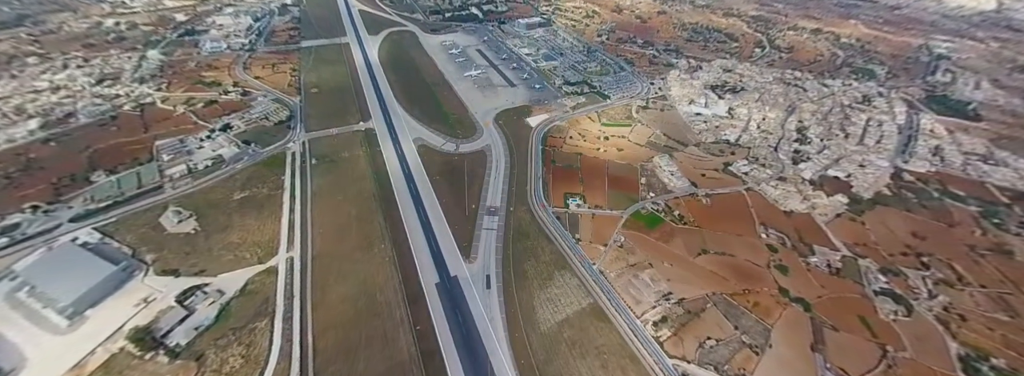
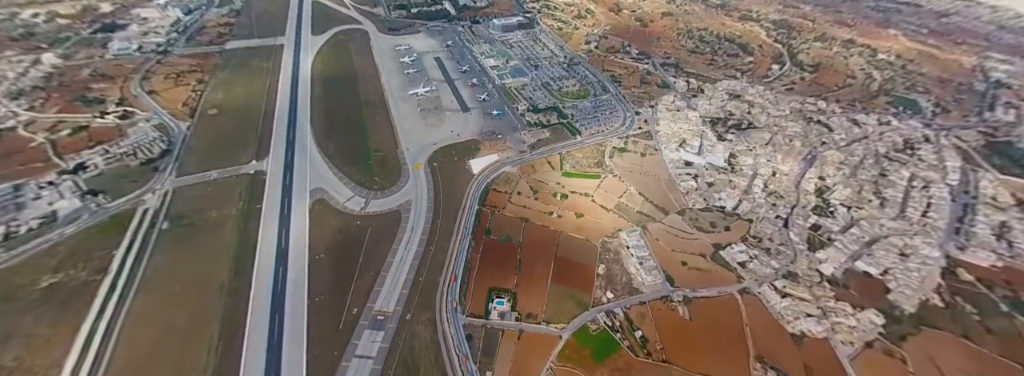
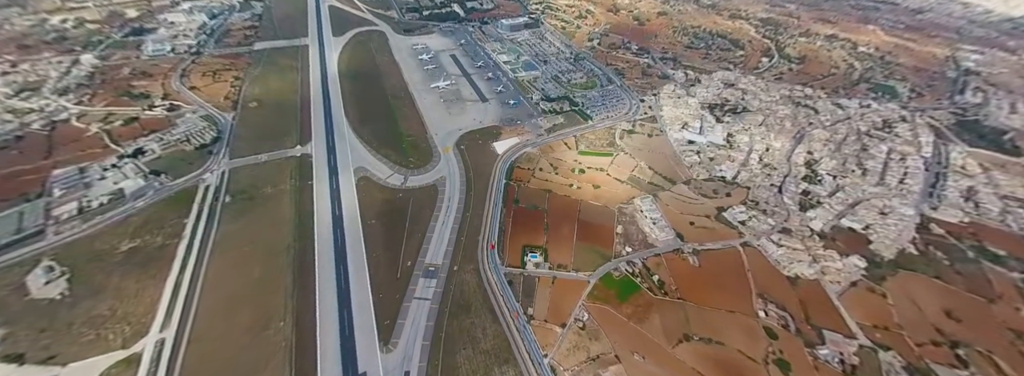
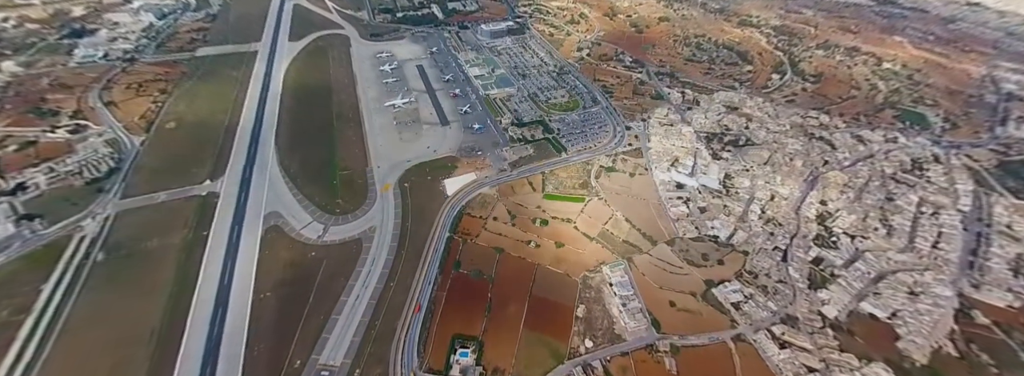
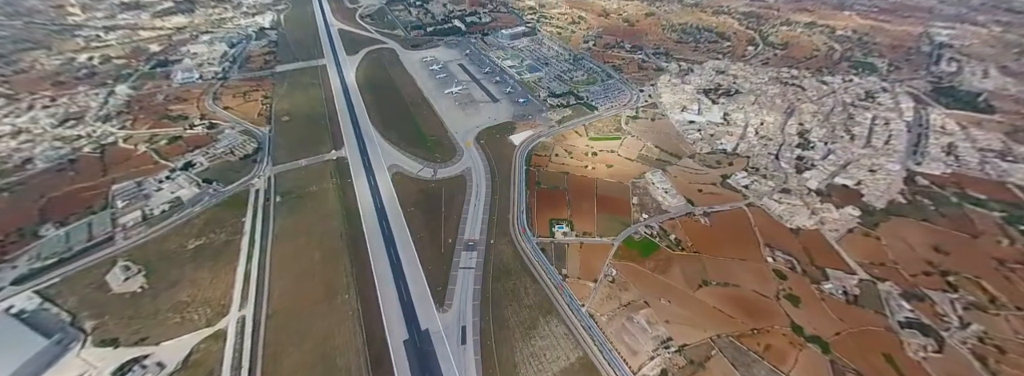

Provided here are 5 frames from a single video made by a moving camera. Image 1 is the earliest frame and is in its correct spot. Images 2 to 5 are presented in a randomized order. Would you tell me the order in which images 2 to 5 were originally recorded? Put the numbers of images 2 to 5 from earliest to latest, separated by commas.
5, 3, 2, 4
